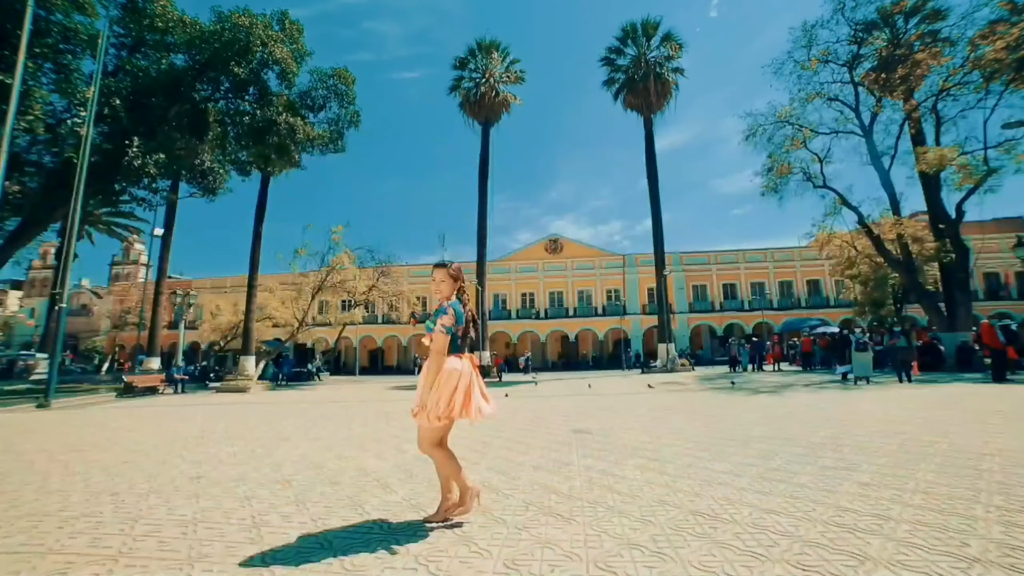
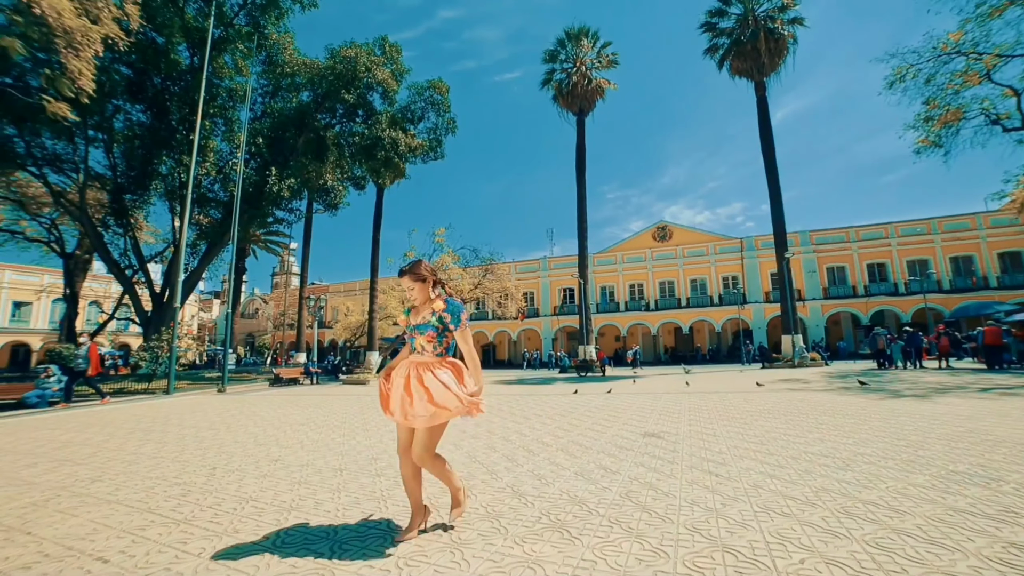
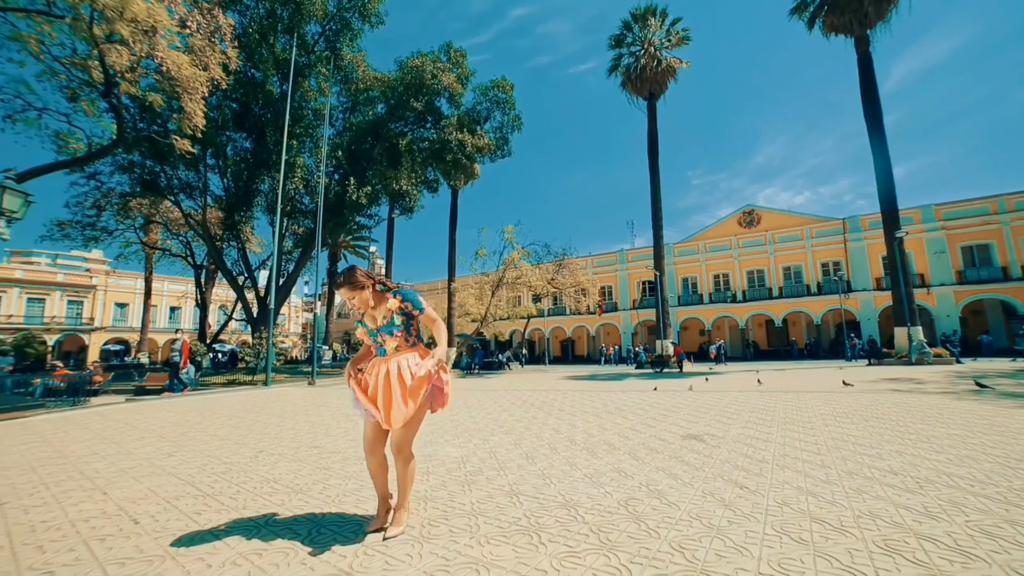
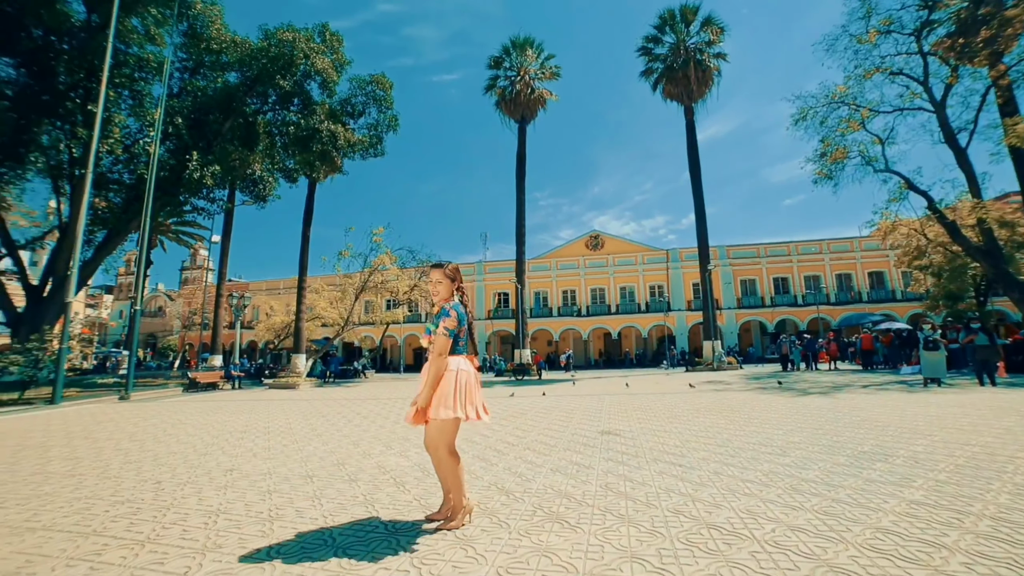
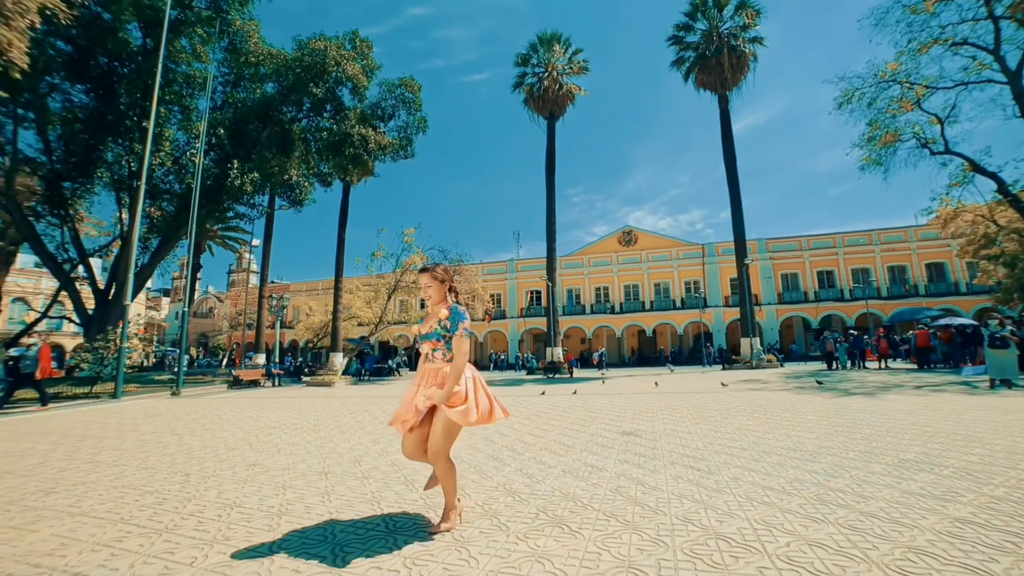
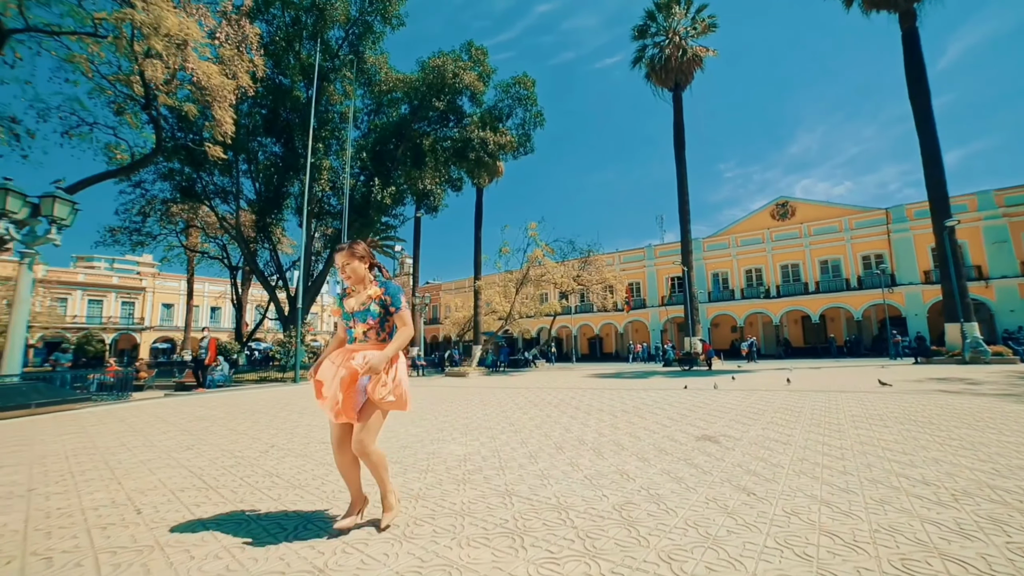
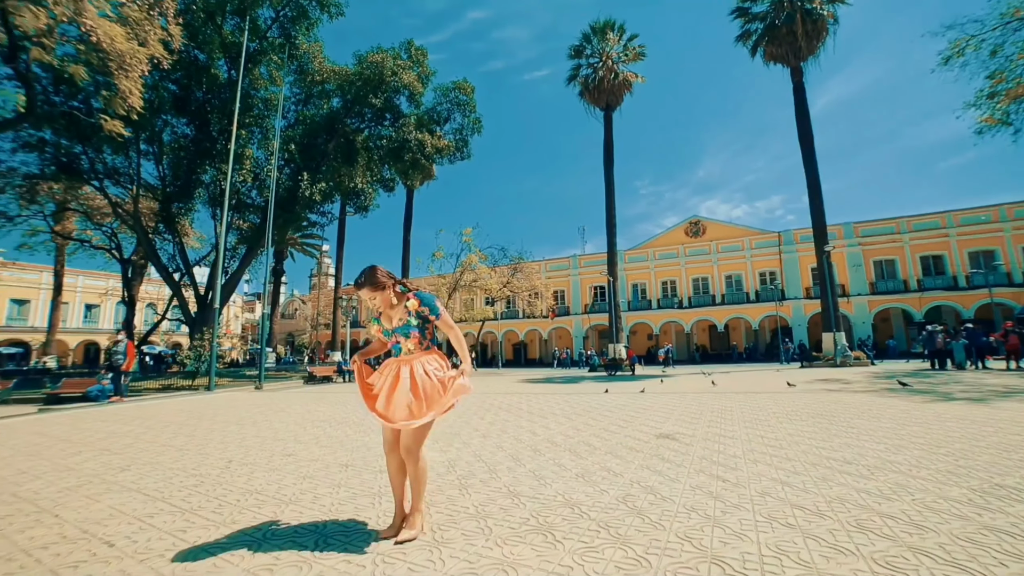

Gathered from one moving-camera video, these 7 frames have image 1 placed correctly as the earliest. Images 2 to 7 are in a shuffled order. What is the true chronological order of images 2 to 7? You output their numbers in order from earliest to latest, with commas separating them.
4, 5, 2, 7, 3, 6
